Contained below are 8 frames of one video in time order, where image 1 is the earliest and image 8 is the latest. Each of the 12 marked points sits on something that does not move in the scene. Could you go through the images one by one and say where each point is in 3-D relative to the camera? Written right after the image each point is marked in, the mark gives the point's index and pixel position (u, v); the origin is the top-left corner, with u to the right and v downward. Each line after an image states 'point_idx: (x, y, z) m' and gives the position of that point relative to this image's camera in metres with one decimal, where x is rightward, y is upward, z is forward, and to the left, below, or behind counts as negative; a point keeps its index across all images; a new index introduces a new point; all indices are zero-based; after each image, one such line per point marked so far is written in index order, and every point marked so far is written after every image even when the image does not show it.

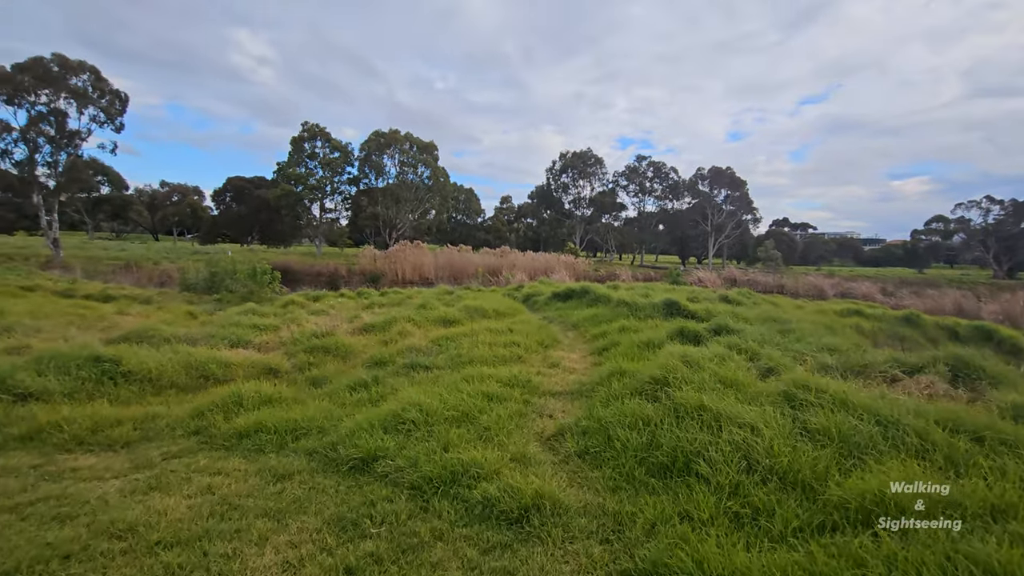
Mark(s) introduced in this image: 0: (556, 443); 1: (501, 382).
0: (+0.3, -0.9, +3.0) m
1: (-0.1, -0.8, +4.2) m
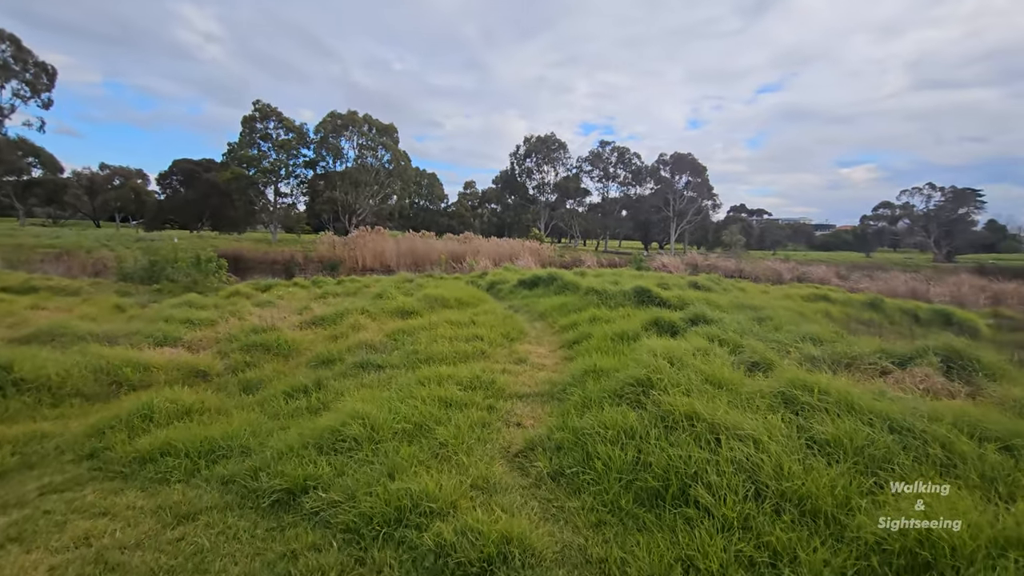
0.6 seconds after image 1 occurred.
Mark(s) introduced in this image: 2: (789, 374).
0: (+0.1, -0.9, +2.6) m
1: (-0.4, -0.7, +3.7) m
2: (+1.7, -0.6, +3.2) m
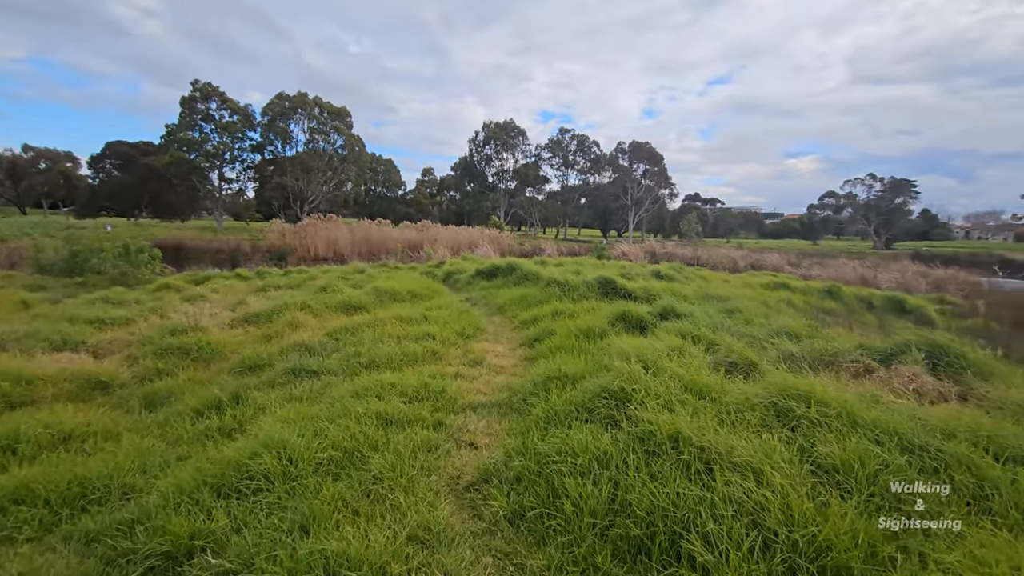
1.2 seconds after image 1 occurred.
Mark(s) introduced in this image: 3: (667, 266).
0: (-0.1, -0.9, +2.1) m
1: (-0.7, -0.7, +3.2) m
2: (+1.5, -0.5, +2.9) m
3: (+3.1, +0.4, +10.6) m
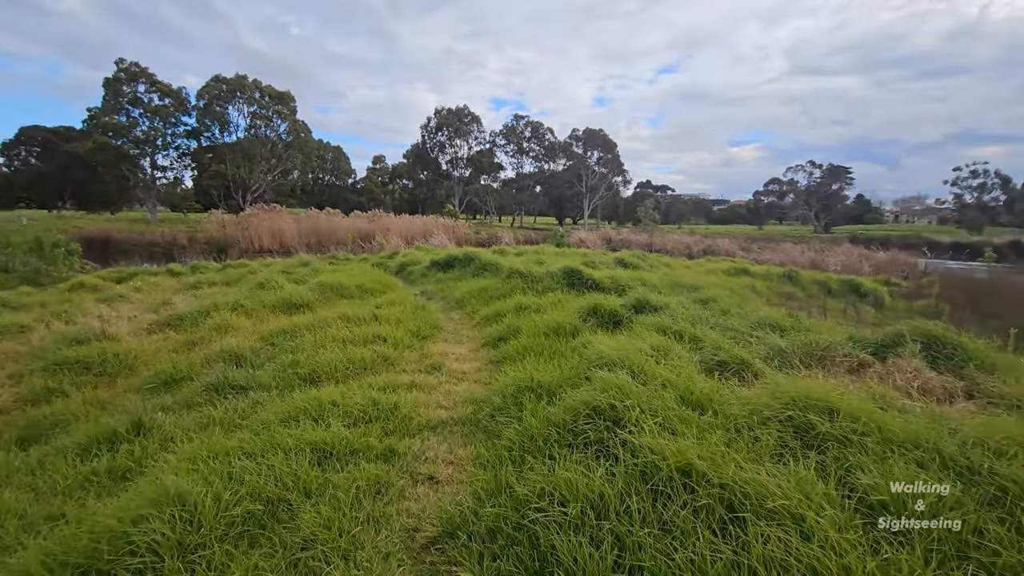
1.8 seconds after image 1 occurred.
0: (-0.2, -0.9, +1.6) m
1: (-0.8, -0.7, +2.7) m
2: (+1.3, -0.5, +2.5) m
3: (+2.3, +0.7, +10.3) m
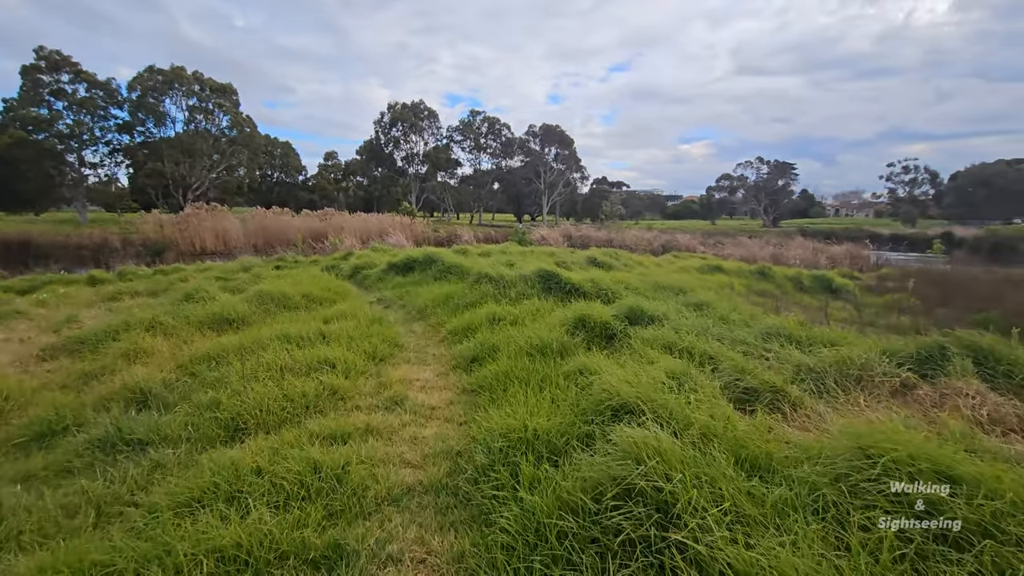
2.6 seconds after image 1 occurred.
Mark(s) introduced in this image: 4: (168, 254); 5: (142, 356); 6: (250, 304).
0: (-0.2, -1.0, +1.0) m
1: (-0.9, -0.8, +2.0) m
2: (+1.3, -0.5, +2.0) m
3: (+1.6, +0.7, +9.8) m
4: (-8.5, +0.8, +12.6) m
5: (-2.9, -0.5, +4.0) m
6: (-2.8, -0.2, +5.4) m
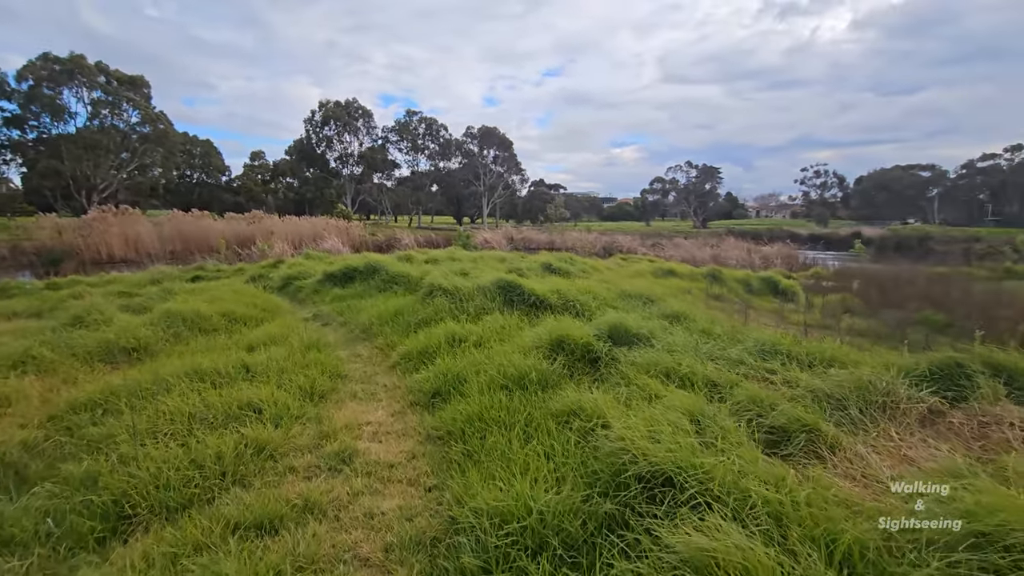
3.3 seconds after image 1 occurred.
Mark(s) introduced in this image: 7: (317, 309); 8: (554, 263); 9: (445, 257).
0: (0.0, -1.1, +0.4) m
1: (-0.9, -0.9, +1.3) m
2: (+1.3, -0.6, +1.6) m
3: (+0.7, +0.6, +9.4) m
4: (-9.7, +0.5, +11.0) m
5: (-3.1, -0.7, +3.1) m
6: (-3.2, -0.3, +4.5) m
7: (-2.3, -0.2, +6.1) m
8: (+0.7, +0.4, +8.2) m
9: (-1.1, +0.5, +8.9) m
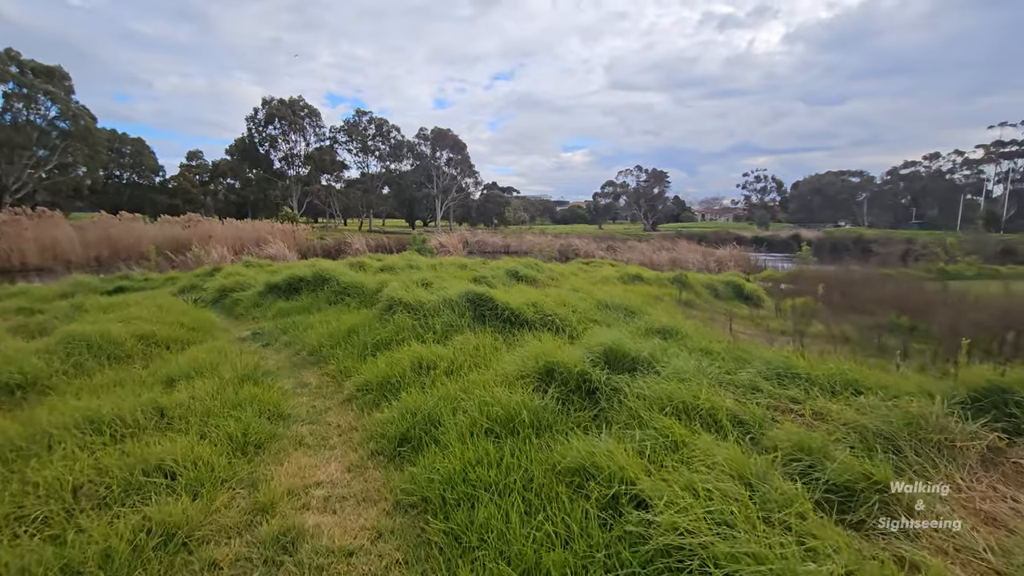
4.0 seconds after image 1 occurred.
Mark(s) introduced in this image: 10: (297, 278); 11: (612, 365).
0: (+0.1, -1.1, -0.1) m
1: (-0.8, -1.0, +0.7) m
2: (+1.3, -0.7, +1.2) m
3: (0.0, +0.4, +8.9) m
4: (-10.5, +0.2, +9.6) m
5: (-3.2, -0.8, +2.3) m
6: (-3.4, -0.5, +3.7) m
7: (-2.7, -0.4, +5.3) m
8: (+0.1, +0.3, +7.7) m
9: (-1.8, +0.4, +8.3) m
10: (-2.8, +0.1, +6.7) m
11: (+0.6, -0.4, +2.9) m
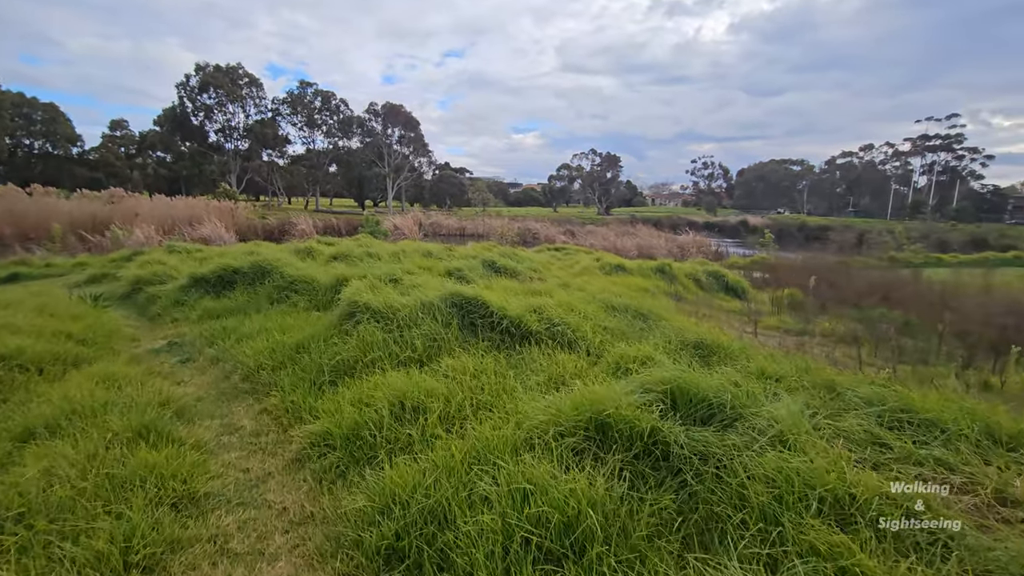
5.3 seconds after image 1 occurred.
0: (+0.5, -1.3, -0.9) m
1: (-0.4, -1.1, -0.2) m
2: (+1.6, -0.8, +0.4) m
3: (-0.4, +0.6, +8.0) m
4: (-10.9, +0.4, +7.6) m
5: (-3.0, -0.9, +1.2) m
6: (-3.3, -0.5, +2.5) m
7: (-2.8, -0.4, +4.2) m
8: (-0.2, +0.4, +6.8) m
9: (-2.1, +0.5, +7.2) m
10: (-3.0, +0.2, +5.5) m
11: (+0.7, -0.5, +2.0) m
